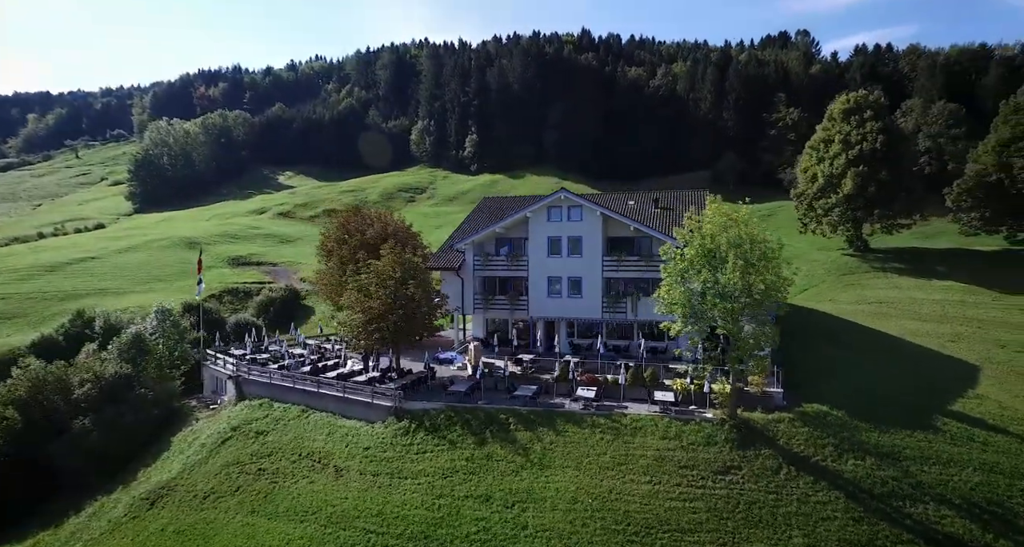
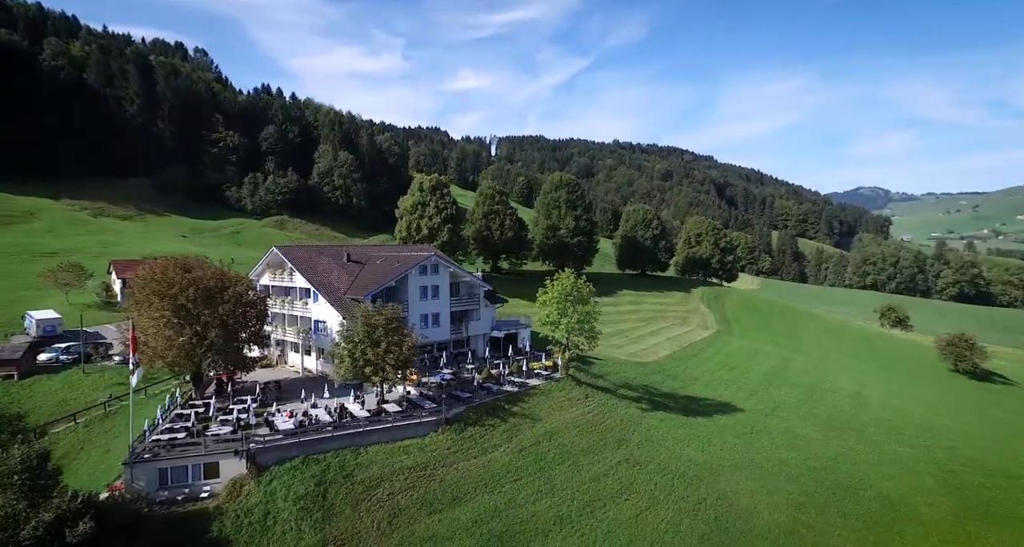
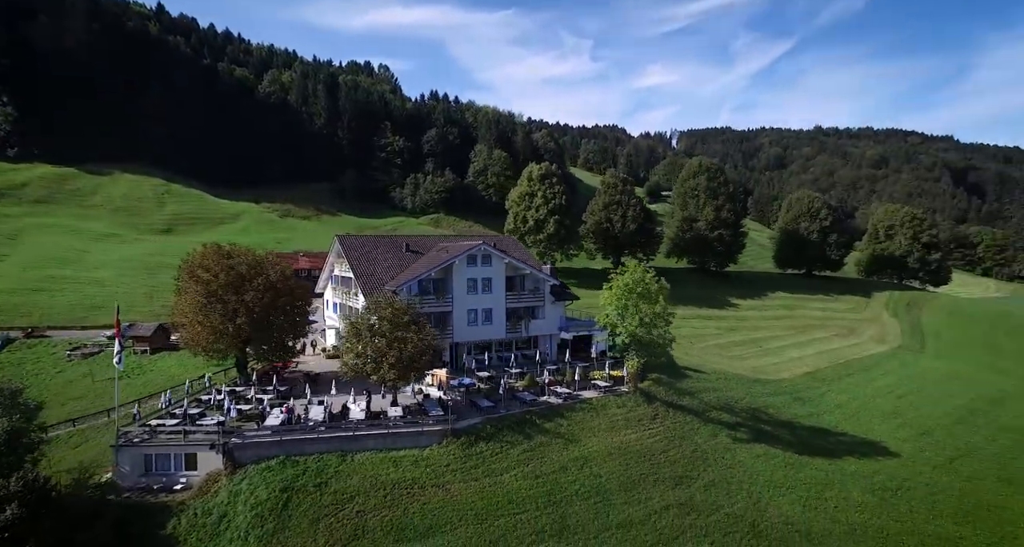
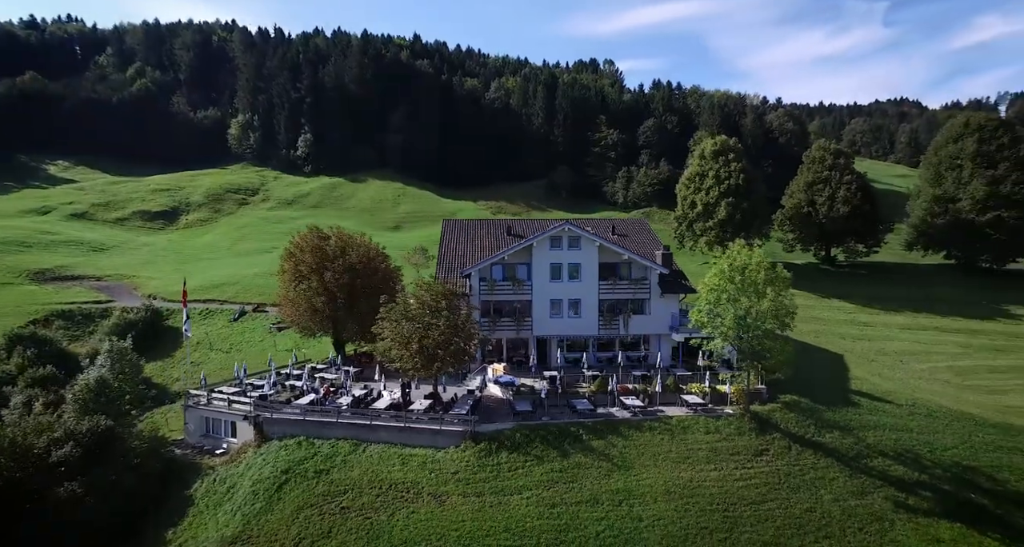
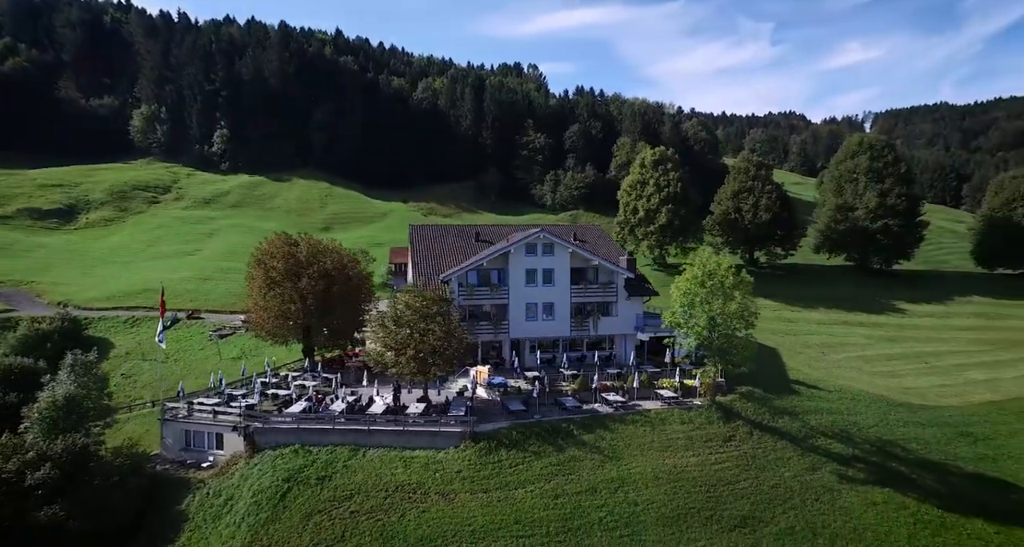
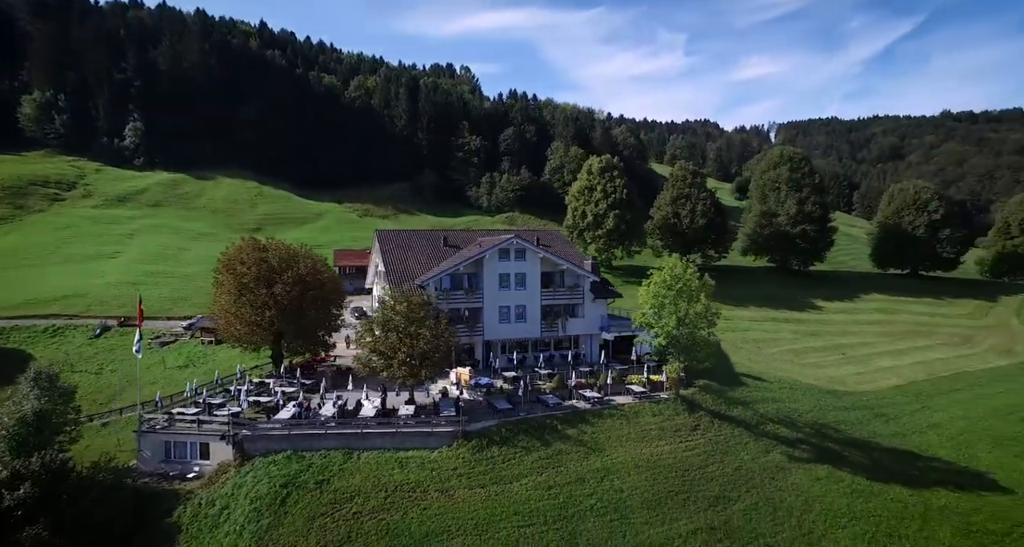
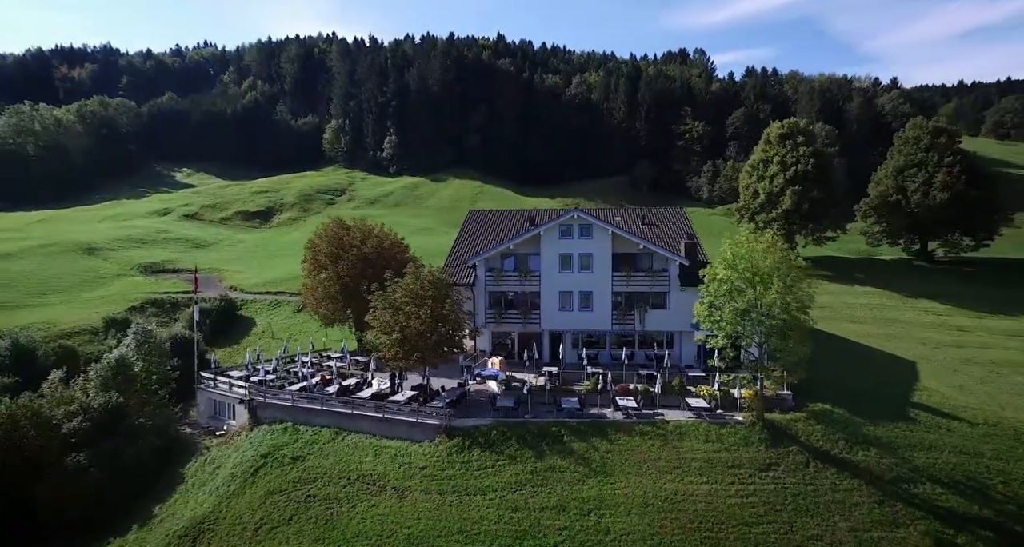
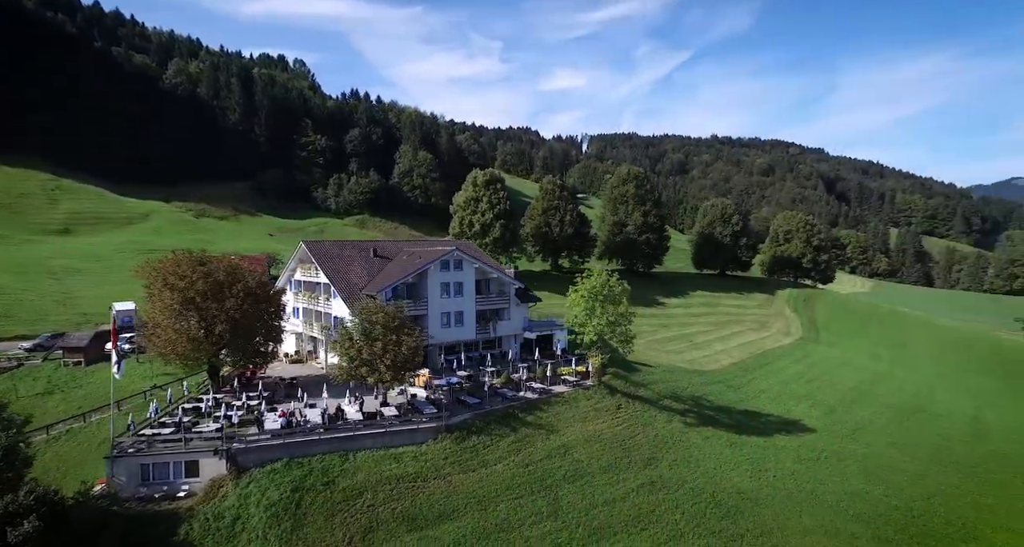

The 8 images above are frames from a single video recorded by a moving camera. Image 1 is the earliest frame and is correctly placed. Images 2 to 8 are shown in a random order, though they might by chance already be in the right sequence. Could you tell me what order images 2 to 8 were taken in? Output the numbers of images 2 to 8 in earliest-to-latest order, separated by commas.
7, 4, 5, 6, 3, 8, 2
